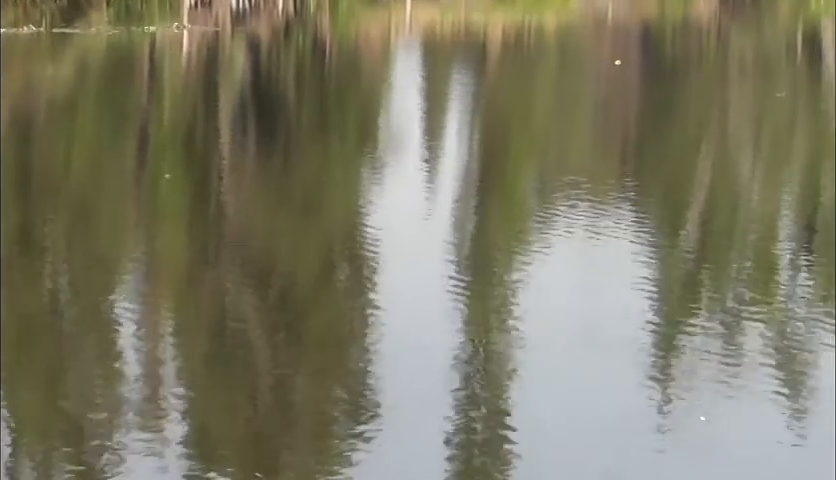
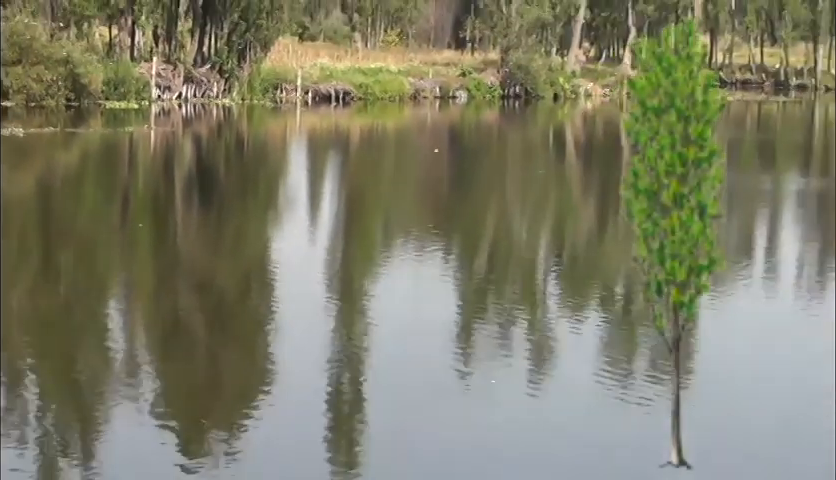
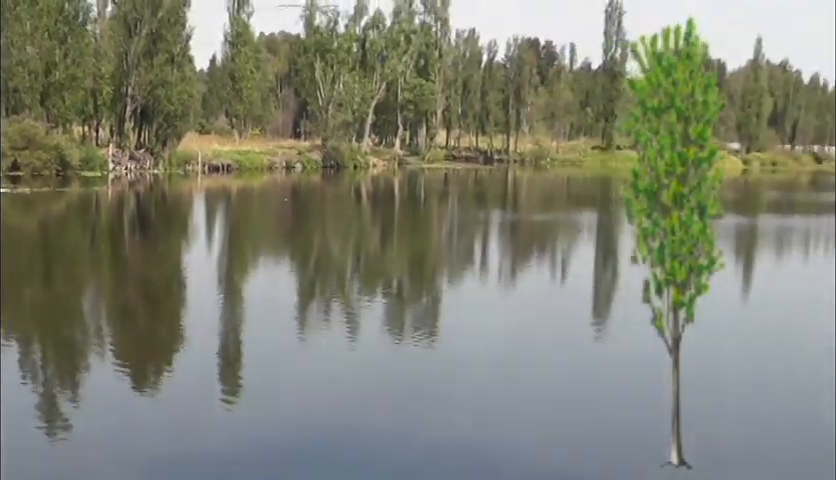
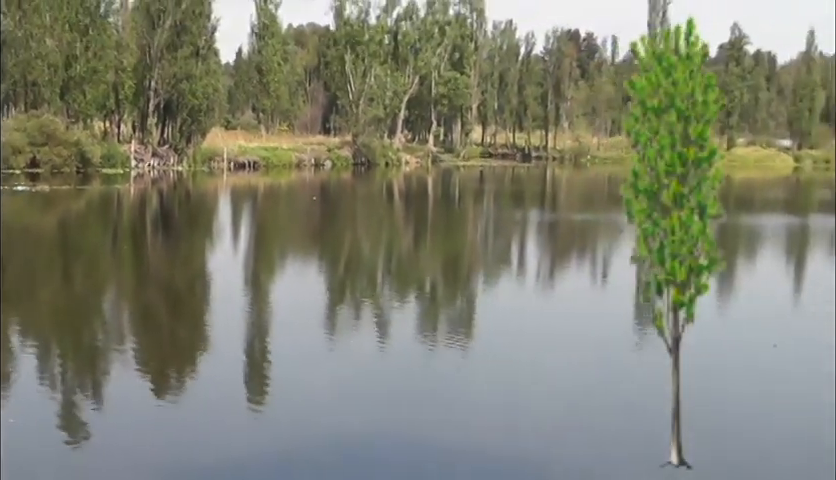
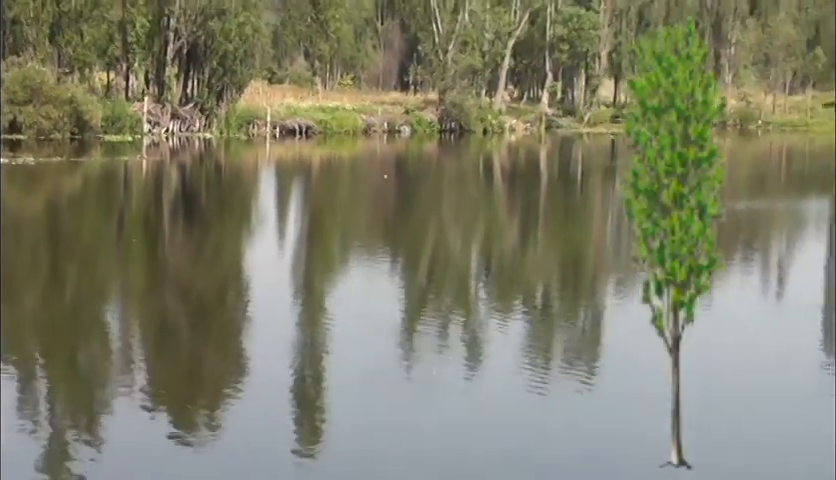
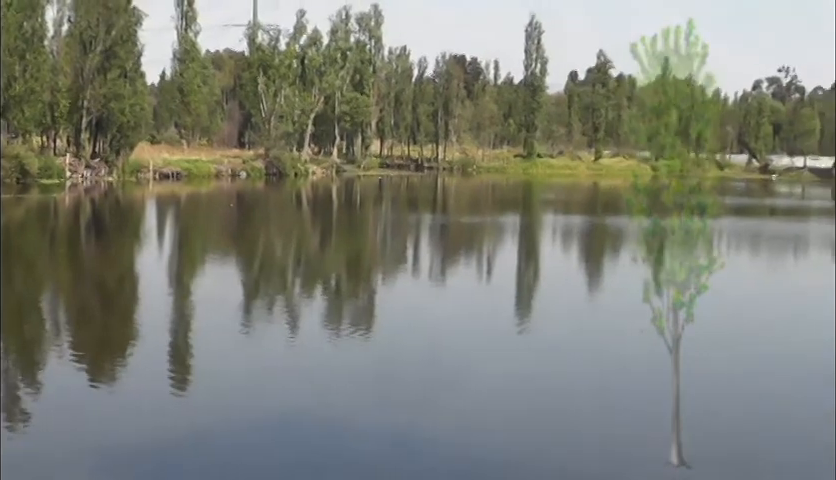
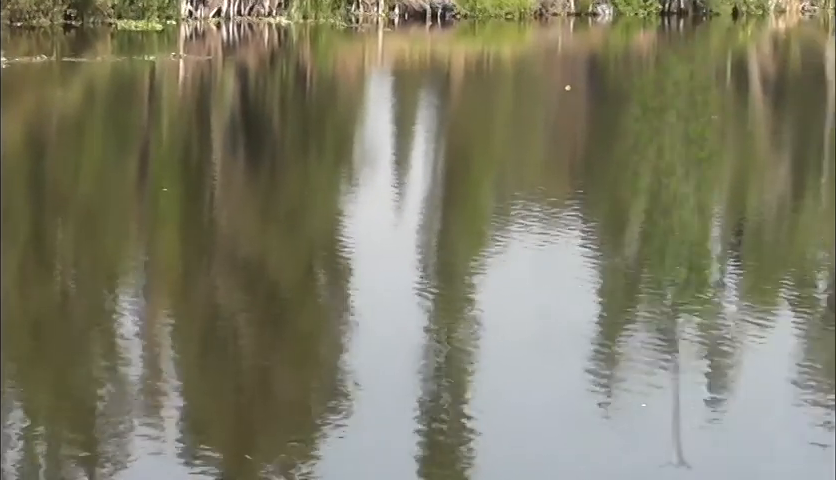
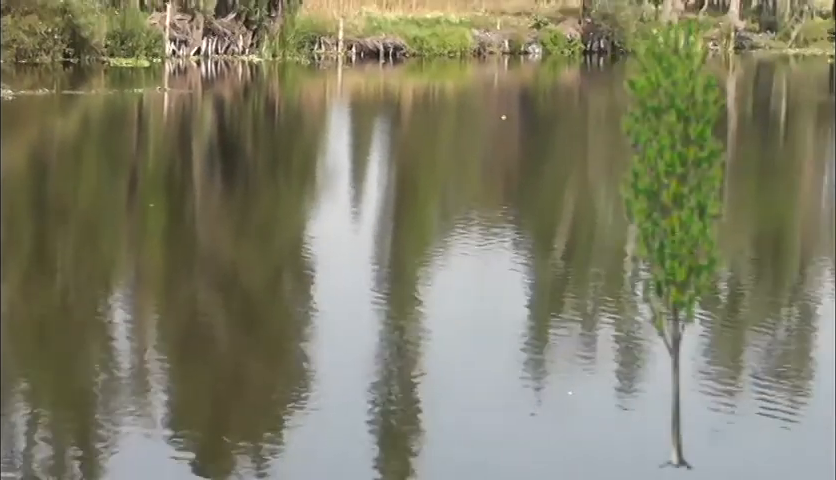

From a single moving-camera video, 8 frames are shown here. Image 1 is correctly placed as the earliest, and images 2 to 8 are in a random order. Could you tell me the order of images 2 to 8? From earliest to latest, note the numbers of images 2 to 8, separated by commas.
7, 8, 2, 5, 4, 3, 6
